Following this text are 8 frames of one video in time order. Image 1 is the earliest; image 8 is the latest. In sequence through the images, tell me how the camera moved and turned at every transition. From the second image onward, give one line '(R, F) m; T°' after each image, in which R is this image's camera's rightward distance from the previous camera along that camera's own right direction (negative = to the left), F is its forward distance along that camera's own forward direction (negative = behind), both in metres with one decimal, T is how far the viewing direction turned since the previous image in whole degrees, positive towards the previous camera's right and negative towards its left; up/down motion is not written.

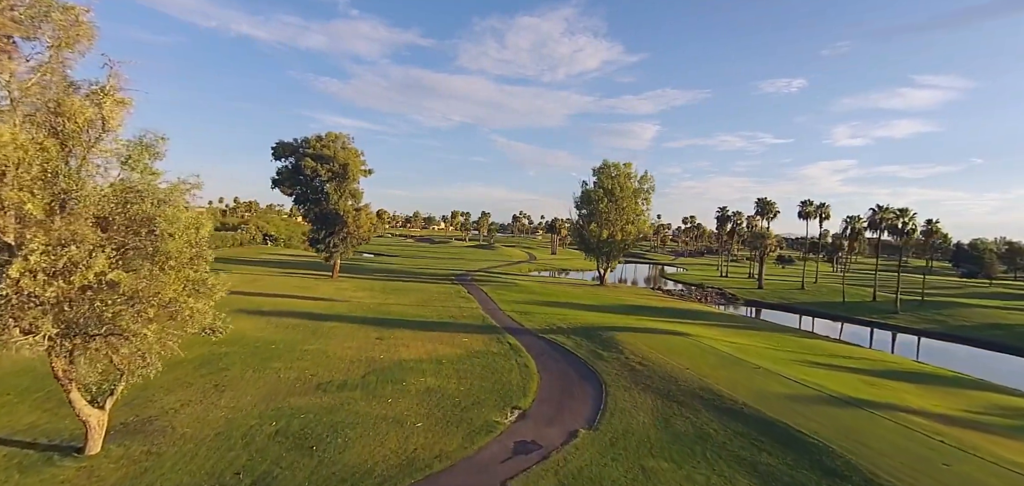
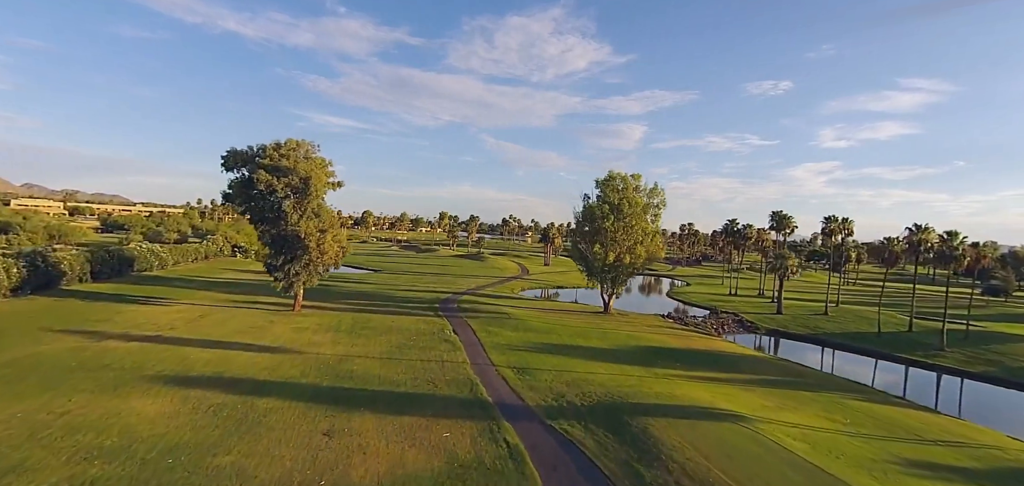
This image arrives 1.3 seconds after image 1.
(-0.4, +6.5) m; +1°
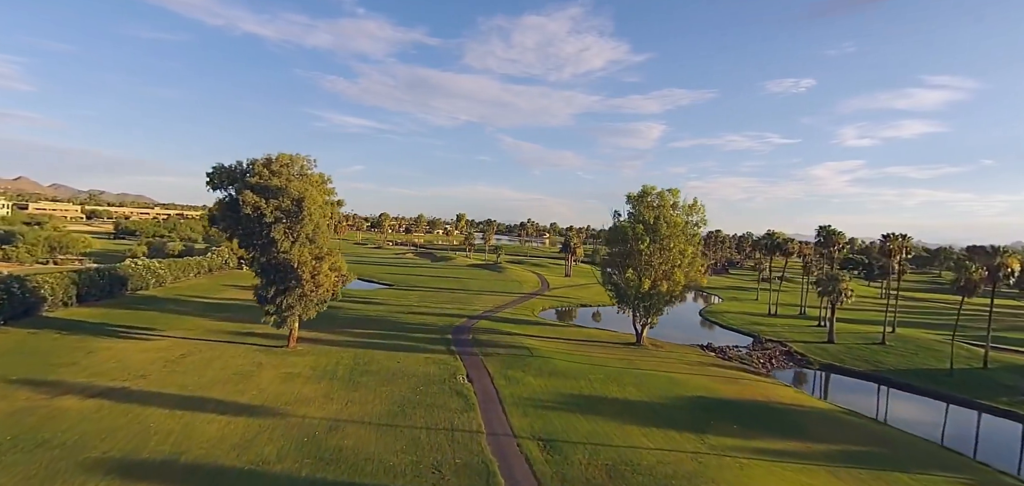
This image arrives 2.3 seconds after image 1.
(-0.5, +5.0) m; -2°
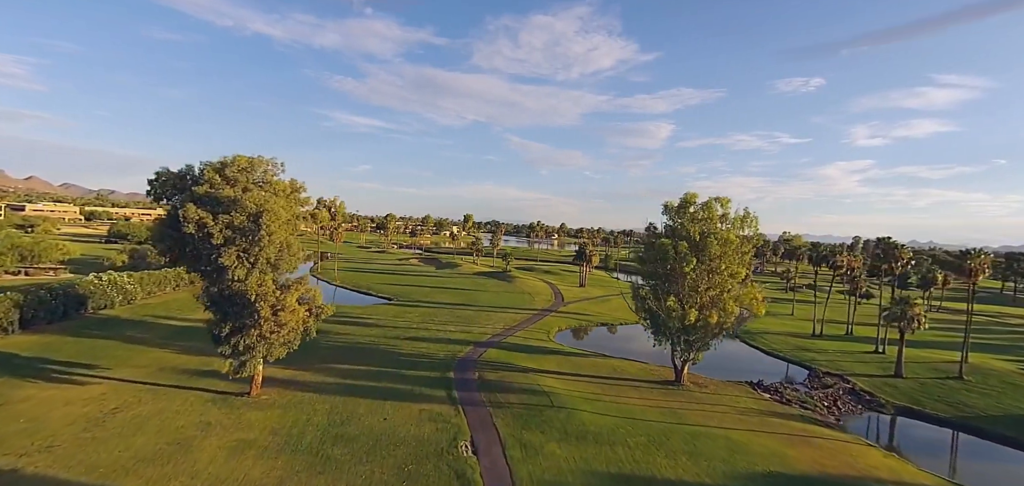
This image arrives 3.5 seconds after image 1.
(-0.6, +7.0) m; -1°
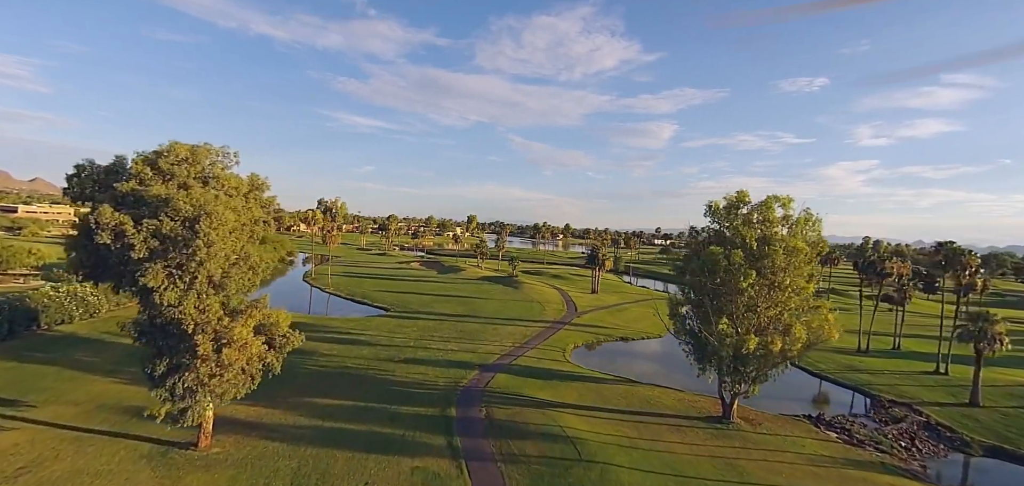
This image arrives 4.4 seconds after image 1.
(-0.7, +6.0) m; 0°
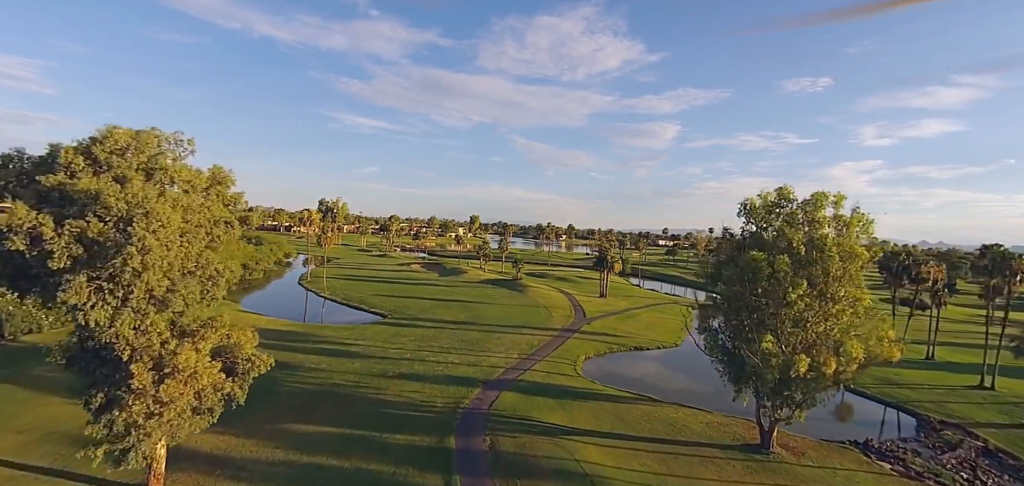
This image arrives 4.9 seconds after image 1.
(-0.3, +3.6) m; 0°
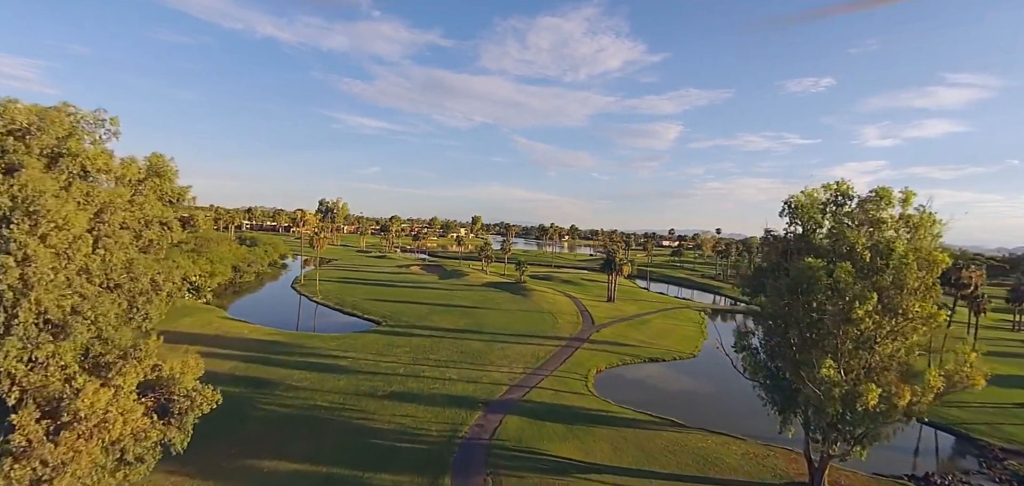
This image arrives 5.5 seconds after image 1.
(-0.2, +3.8) m; 0°
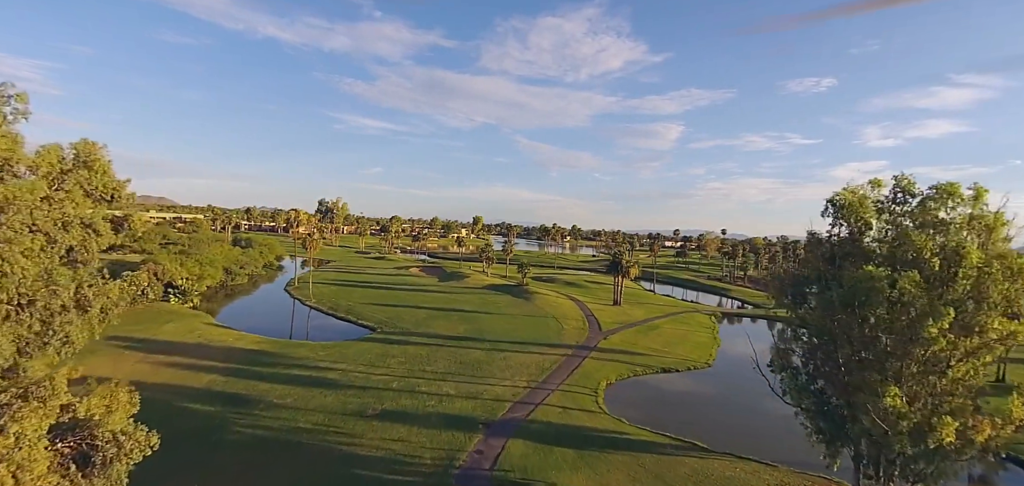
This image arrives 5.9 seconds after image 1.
(-0.1, +2.9) m; 0°
